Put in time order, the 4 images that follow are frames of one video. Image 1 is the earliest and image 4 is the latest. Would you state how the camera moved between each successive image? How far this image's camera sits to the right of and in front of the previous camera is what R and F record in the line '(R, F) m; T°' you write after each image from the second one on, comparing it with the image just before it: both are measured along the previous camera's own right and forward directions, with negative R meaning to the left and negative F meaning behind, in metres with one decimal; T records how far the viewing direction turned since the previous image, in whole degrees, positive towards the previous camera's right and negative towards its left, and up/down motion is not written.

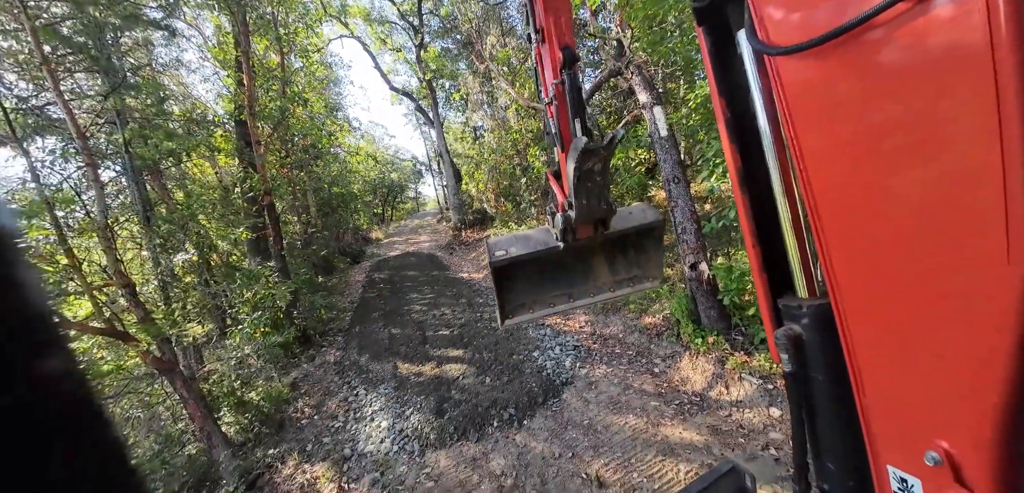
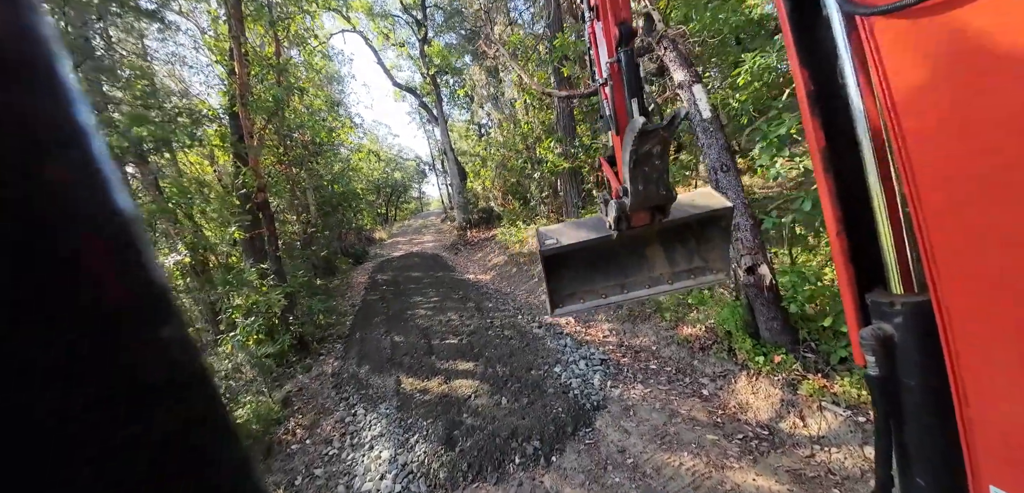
(-0.2, +0.8) m; -1°
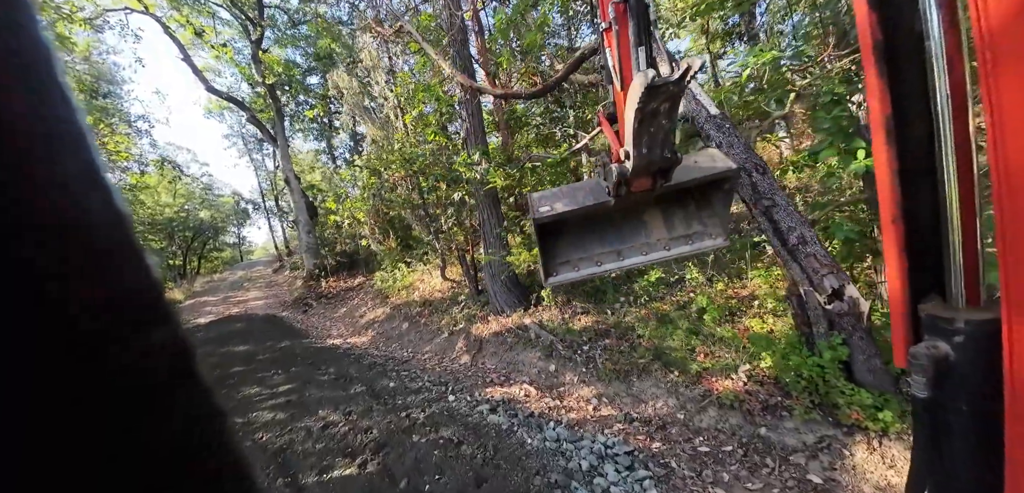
(-1.0, +2.6) m; +23°
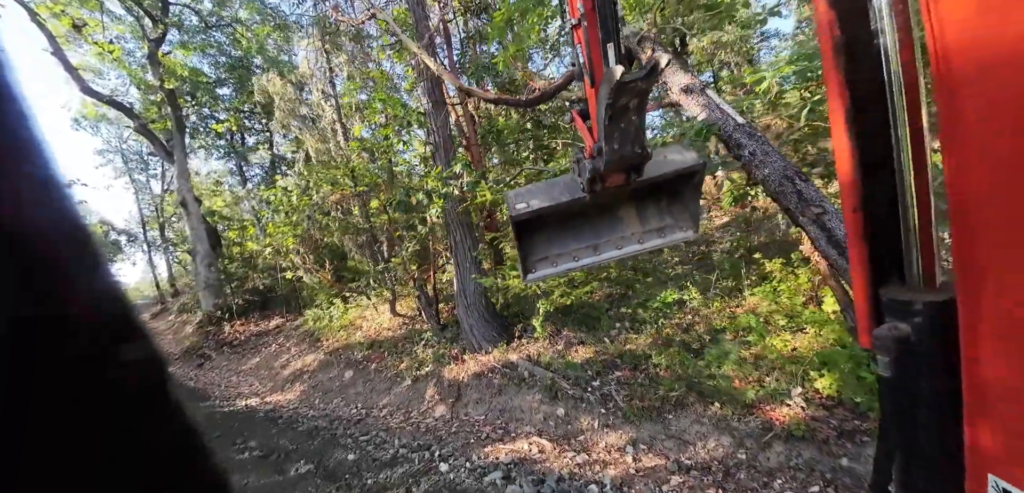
(-0.9, +1.0) m; +12°
